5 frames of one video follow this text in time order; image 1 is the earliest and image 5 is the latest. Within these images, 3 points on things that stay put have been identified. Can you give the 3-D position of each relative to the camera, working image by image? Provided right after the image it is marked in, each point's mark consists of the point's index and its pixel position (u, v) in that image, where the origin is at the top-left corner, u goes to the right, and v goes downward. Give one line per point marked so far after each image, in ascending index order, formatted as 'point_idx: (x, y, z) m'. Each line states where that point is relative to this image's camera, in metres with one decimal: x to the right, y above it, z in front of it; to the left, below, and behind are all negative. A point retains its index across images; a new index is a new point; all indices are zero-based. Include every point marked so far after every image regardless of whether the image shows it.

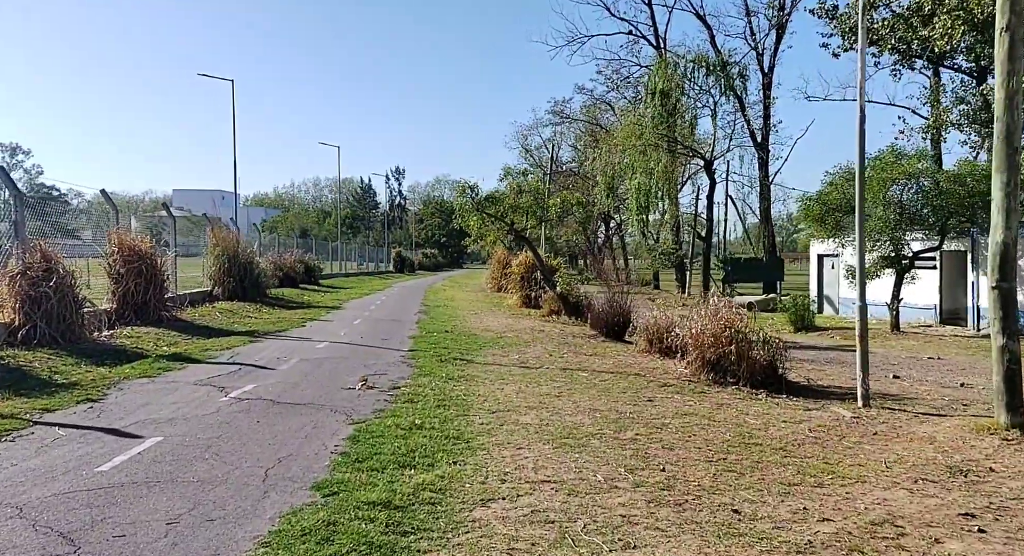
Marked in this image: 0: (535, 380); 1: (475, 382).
0: (+0.3, -1.3, +9.9) m
1: (-0.4, -1.3, +9.5) m
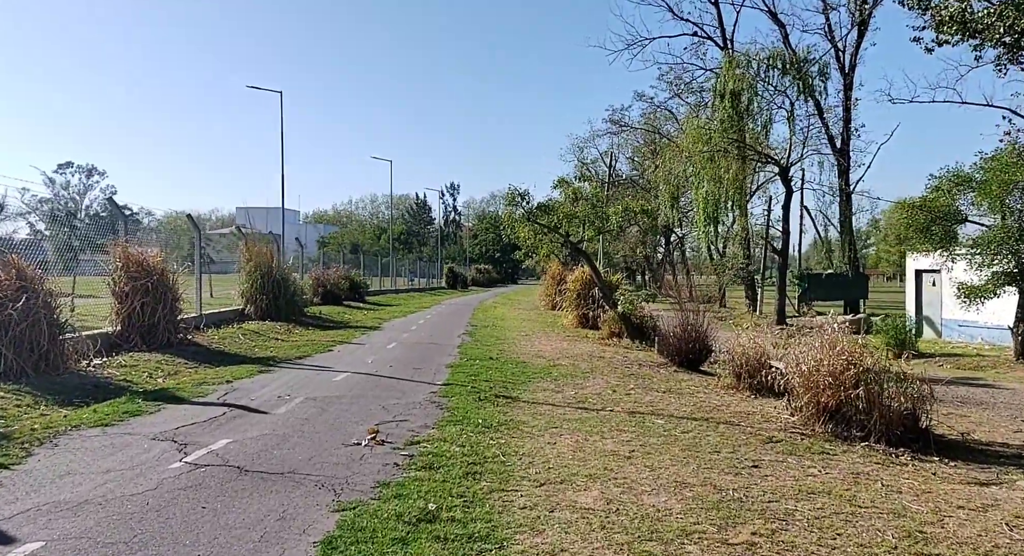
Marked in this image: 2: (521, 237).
0: (+0.9, -1.5, +7.7) m
1: (+0.1, -1.5, +7.4) m
2: (+0.2, +1.0, +19.3) m
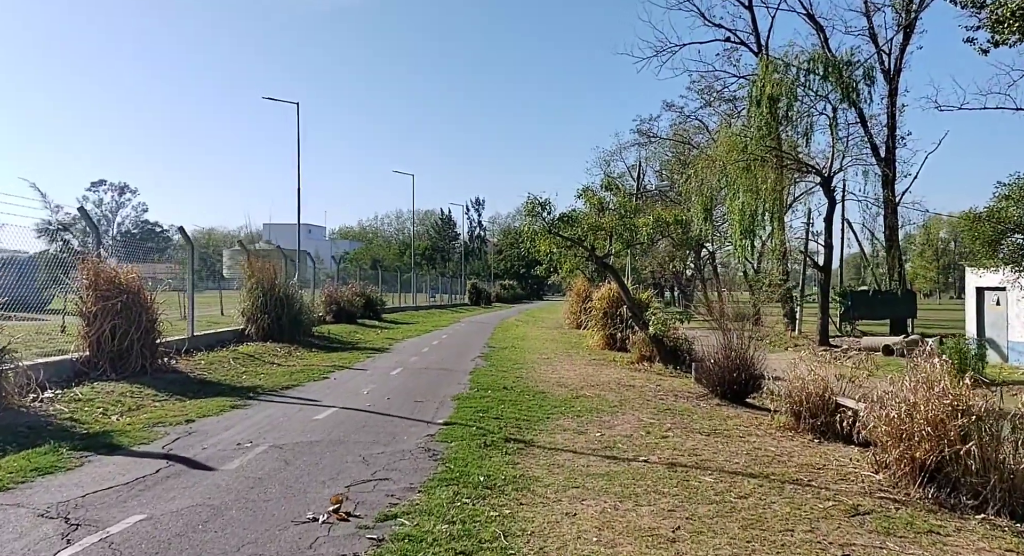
0: (+0.9, -1.7, +6.1) m
1: (+0.2, -1.6, +5.8) m
2: (+0.7, +0.6, +17.8) m
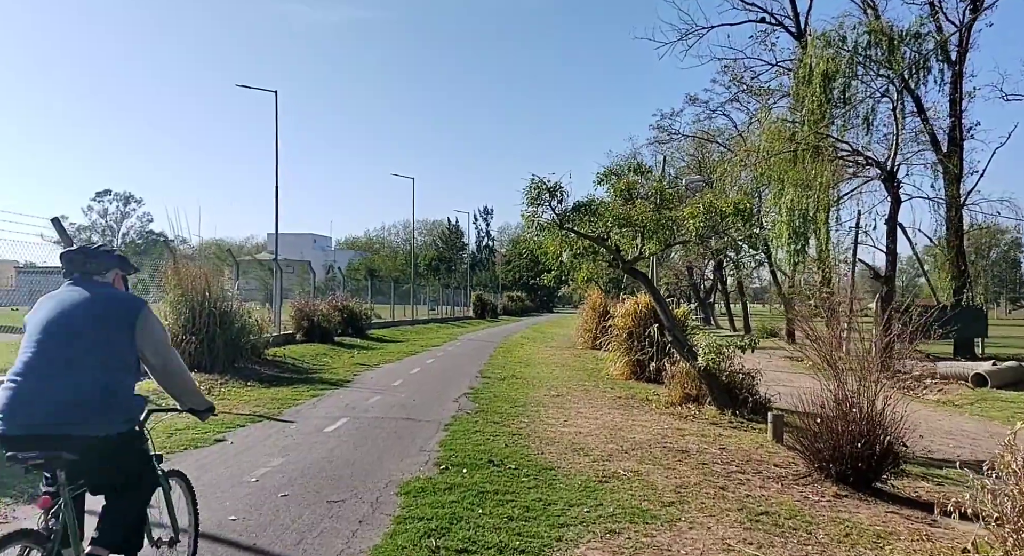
0: (+0.8, -1.7, +1.8) m
1: (0.0, -1.7, +1.6) m
2: (+0.7, +0.4, +13.6) m
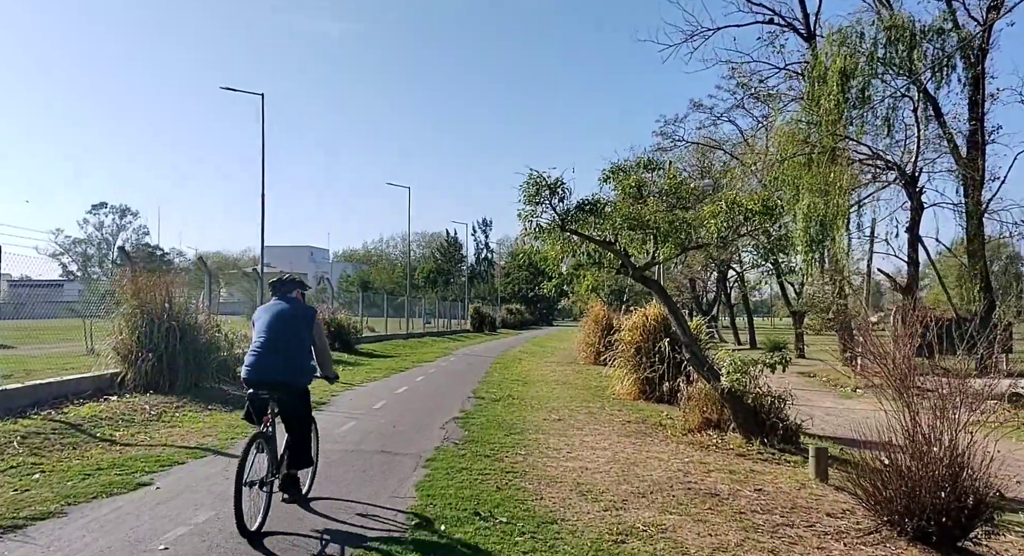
0: (+0.7, -1.6, +0.3) m
1: (-0.1, -1.6, +0.1) m
2: (+0.6, +0.3, +12.1) m
